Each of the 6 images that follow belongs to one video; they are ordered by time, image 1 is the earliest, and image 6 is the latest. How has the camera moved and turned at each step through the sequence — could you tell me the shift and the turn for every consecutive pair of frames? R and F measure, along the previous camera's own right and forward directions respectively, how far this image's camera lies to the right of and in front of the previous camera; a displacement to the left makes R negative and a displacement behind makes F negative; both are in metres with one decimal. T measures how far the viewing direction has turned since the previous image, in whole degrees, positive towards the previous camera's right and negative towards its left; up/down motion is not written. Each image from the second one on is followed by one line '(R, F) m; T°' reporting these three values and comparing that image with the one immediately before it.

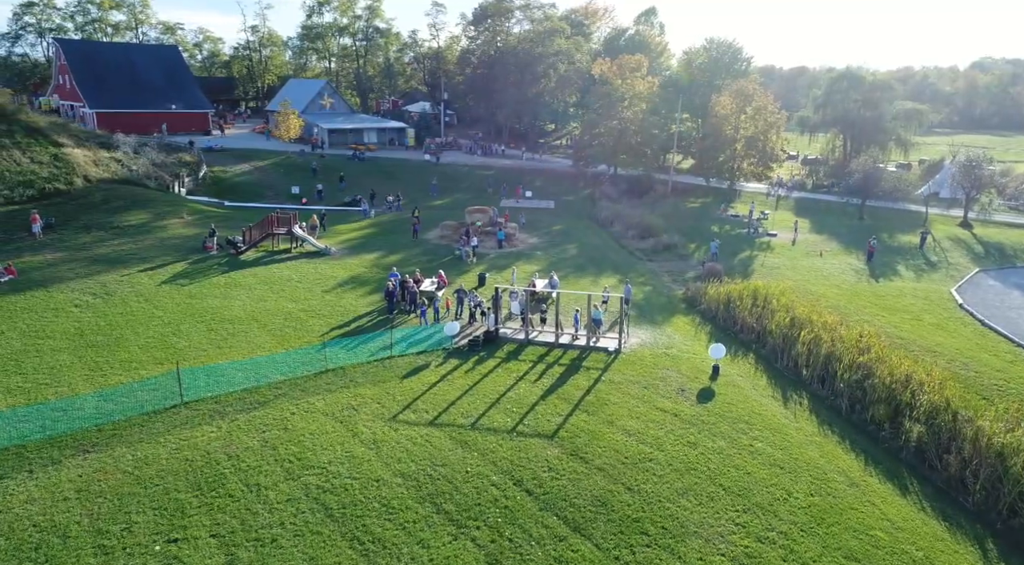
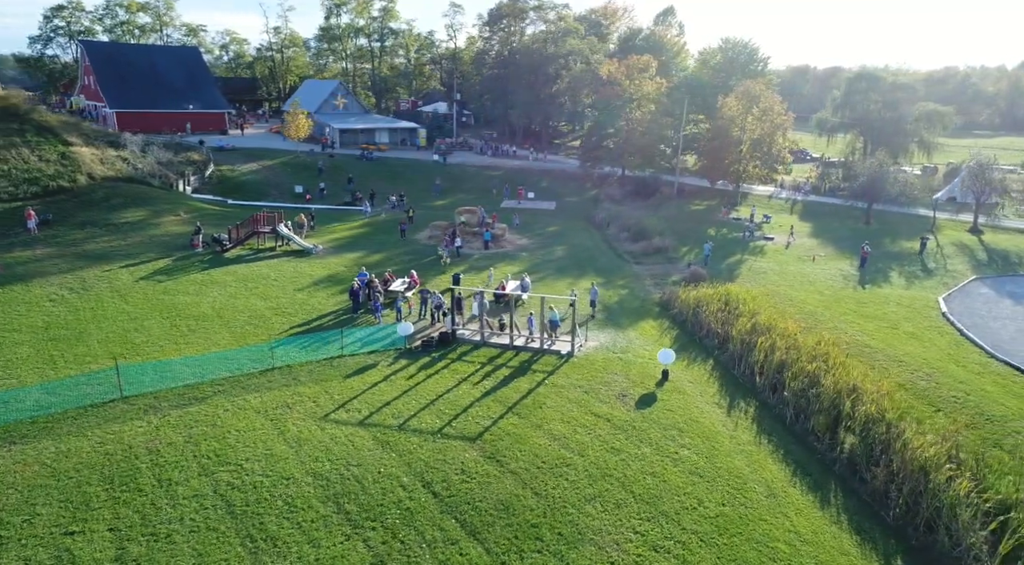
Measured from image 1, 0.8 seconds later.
(+2.8, +0.1) m; -3°
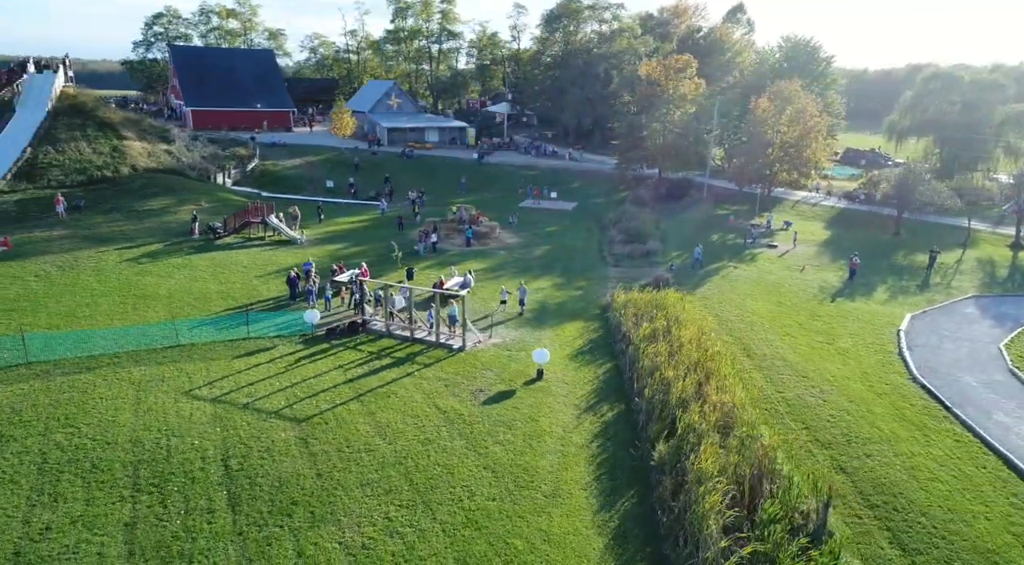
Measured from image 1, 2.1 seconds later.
(+7.2, +0.1) m; -8°
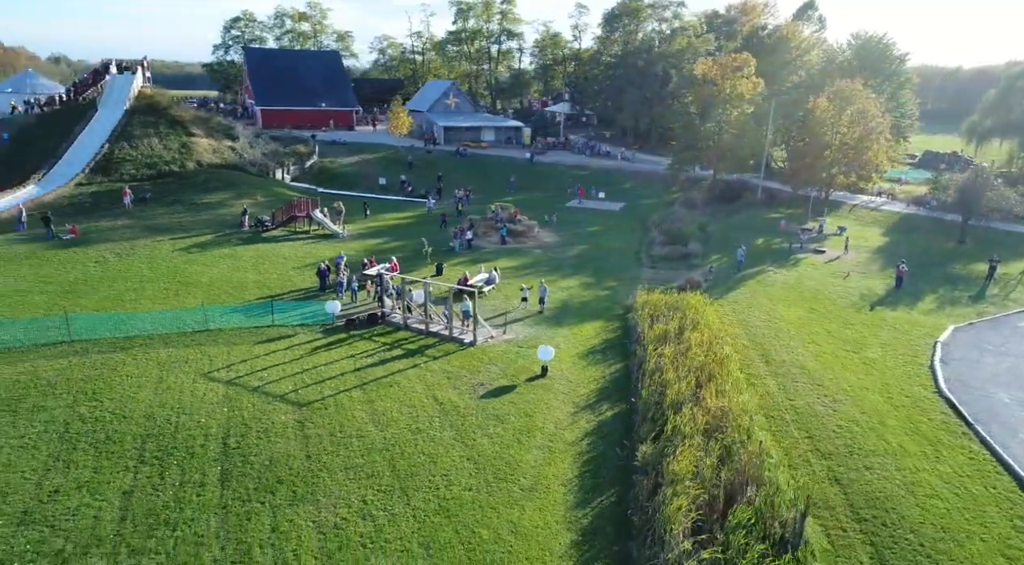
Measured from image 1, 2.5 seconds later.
(+2.0, -0.1) m; -6°
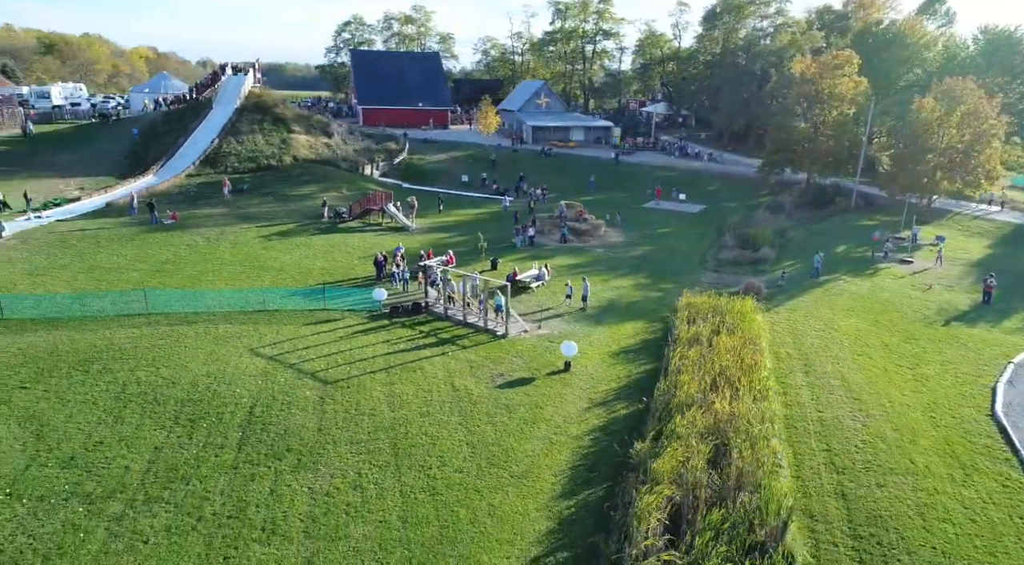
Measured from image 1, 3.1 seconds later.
(+2.5, -0.2) m; -9°
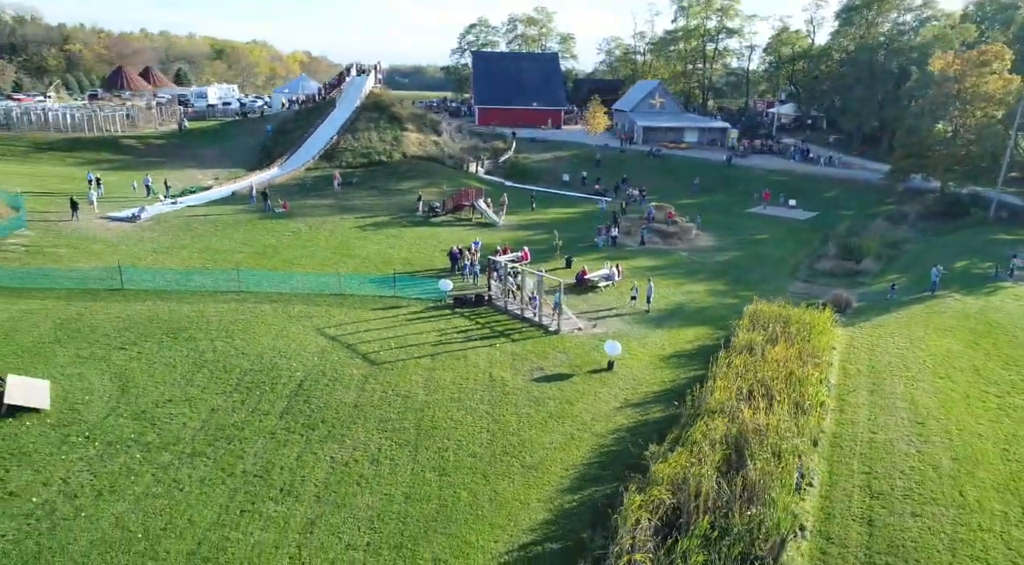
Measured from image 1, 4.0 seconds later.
(+2.5, -0.1) m; -11°
